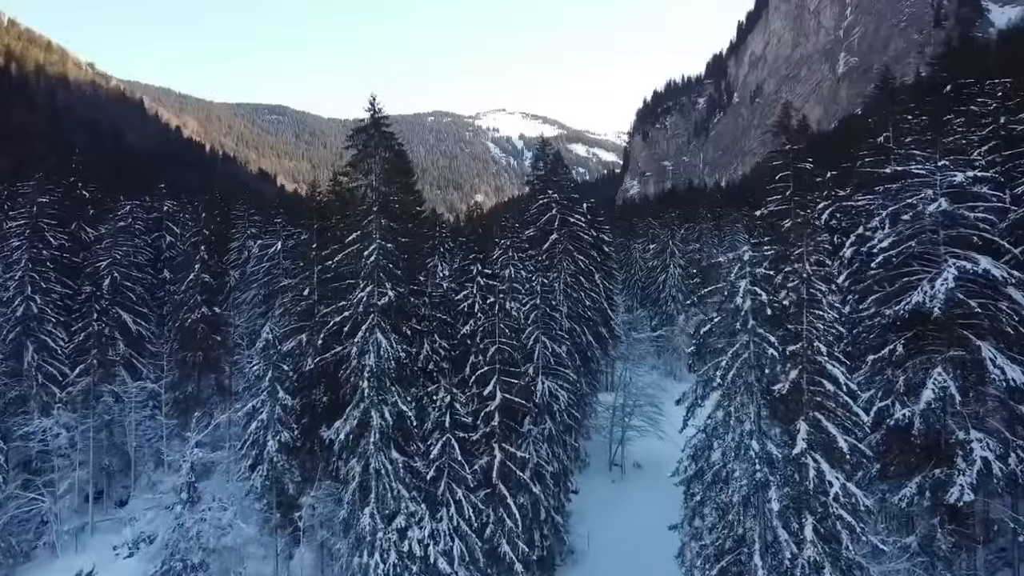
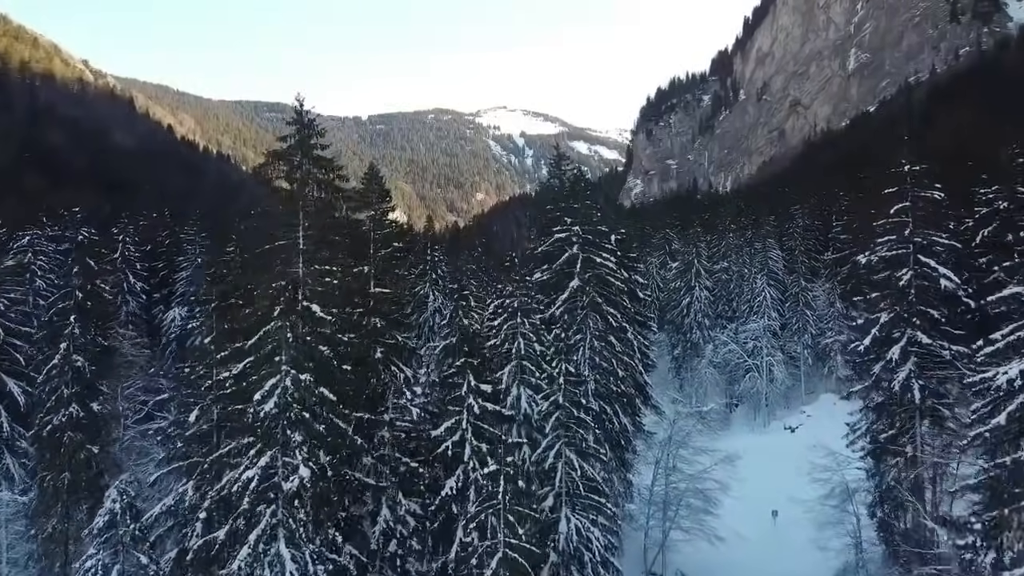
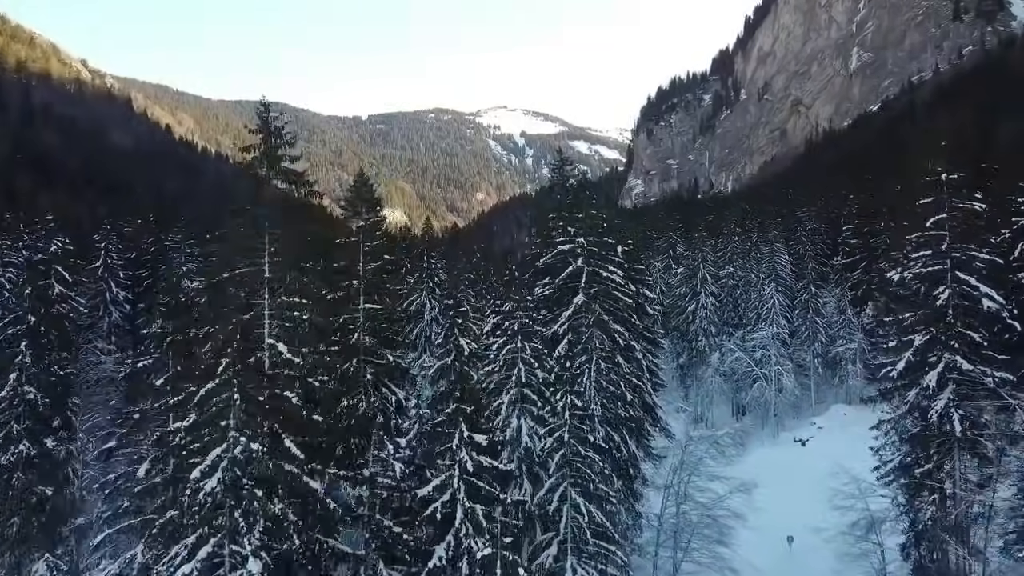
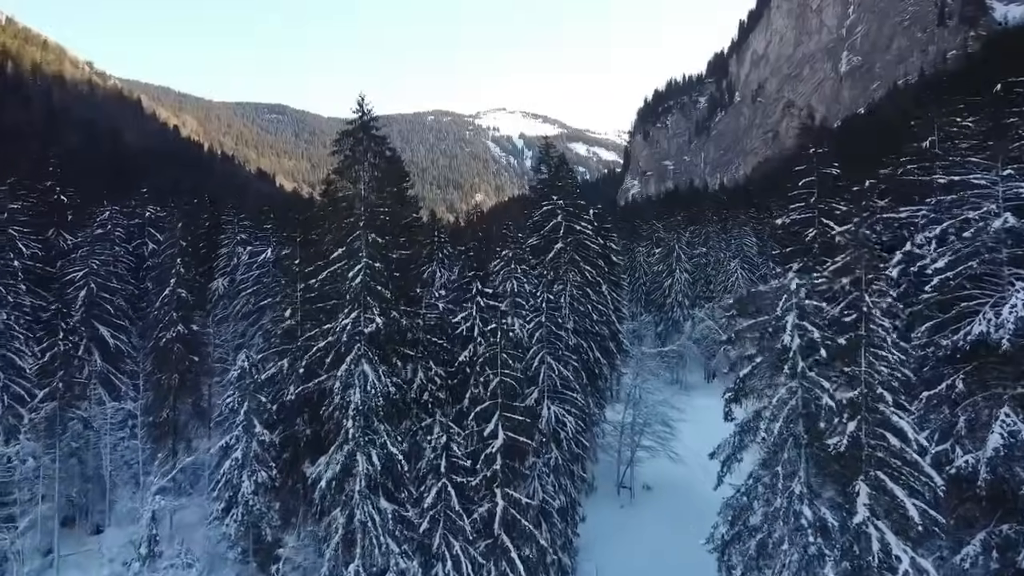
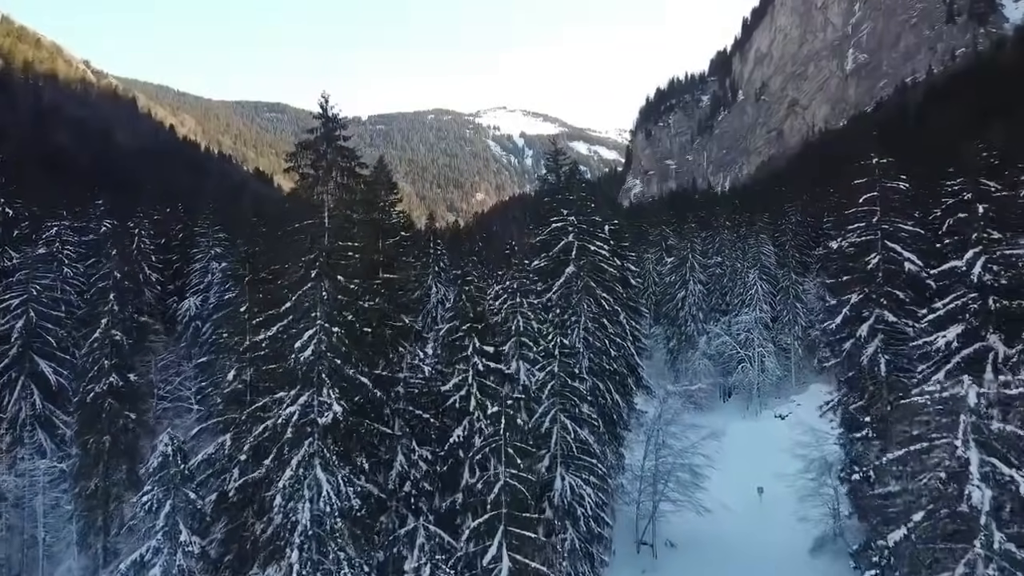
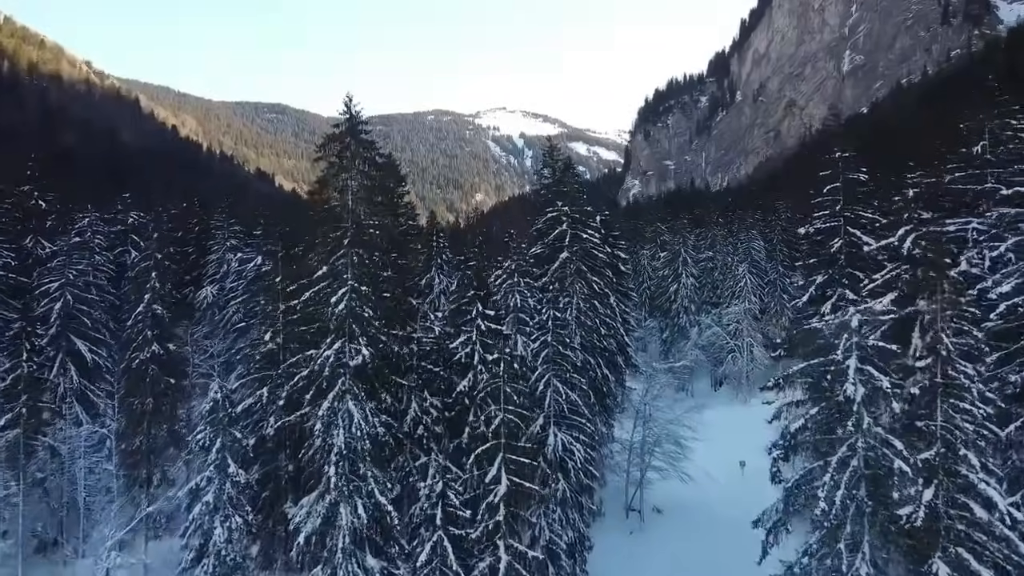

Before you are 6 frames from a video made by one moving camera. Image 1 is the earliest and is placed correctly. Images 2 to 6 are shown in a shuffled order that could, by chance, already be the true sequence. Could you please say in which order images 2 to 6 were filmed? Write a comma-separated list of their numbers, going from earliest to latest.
4, 6, 5, 2, 3
